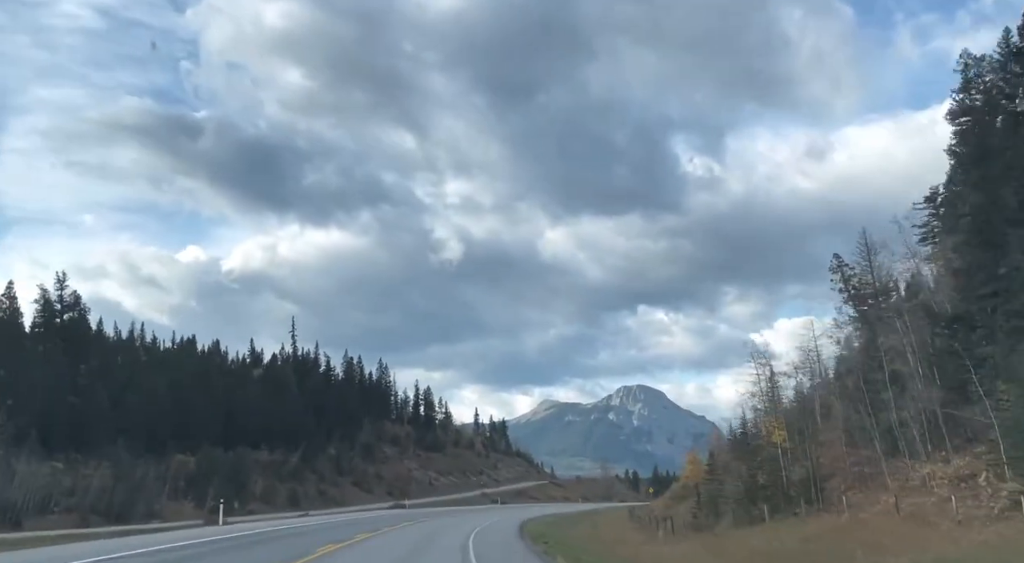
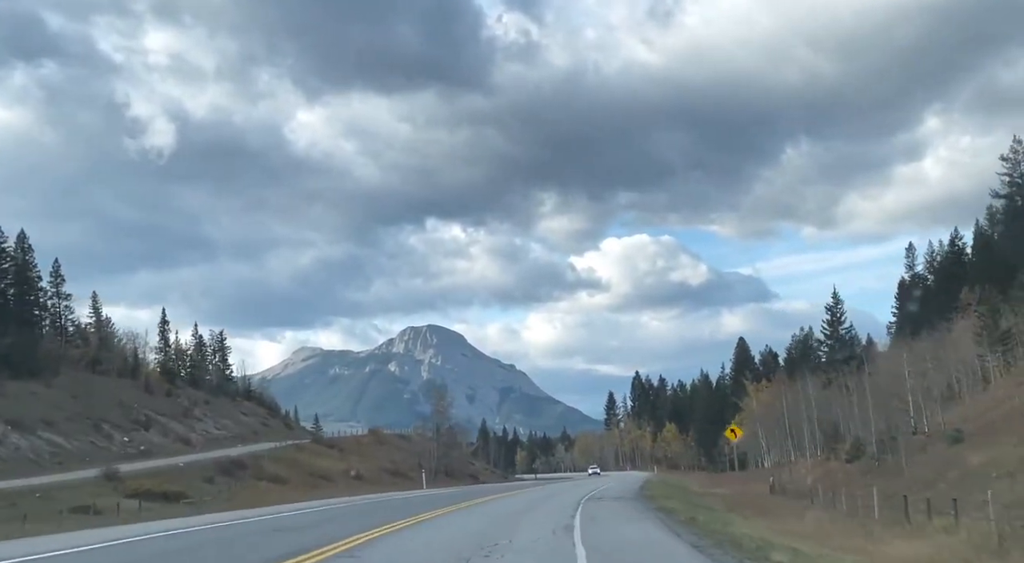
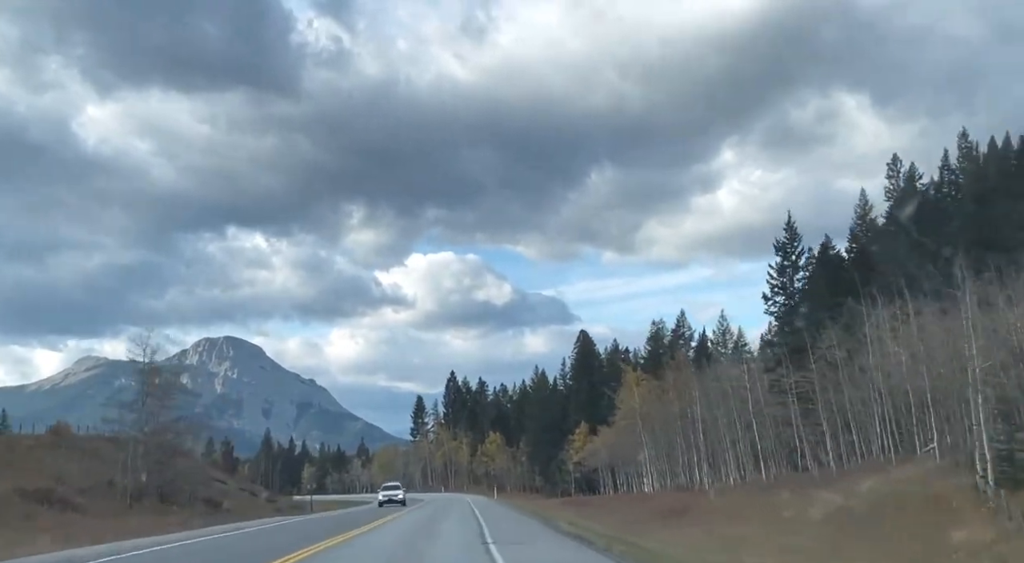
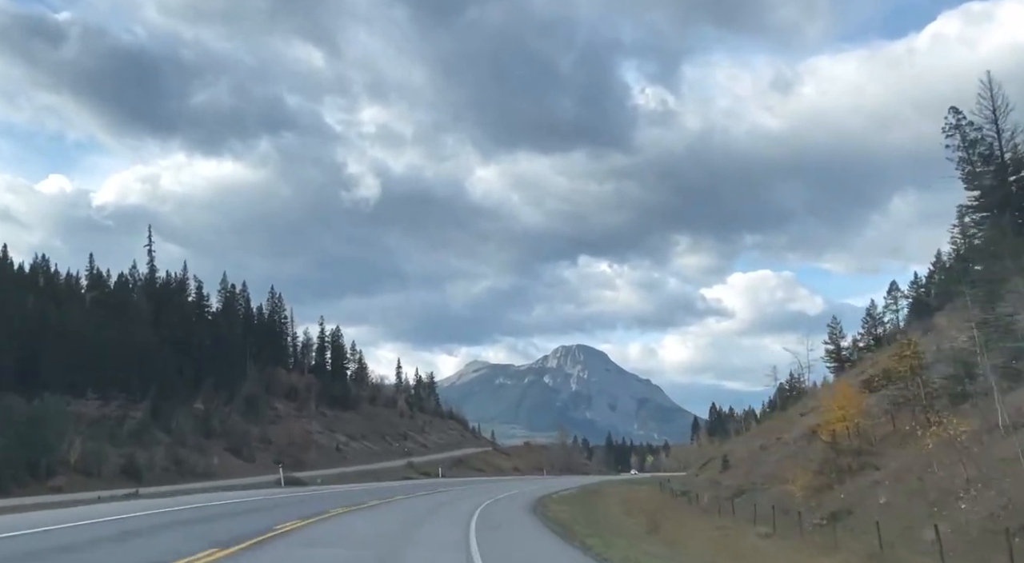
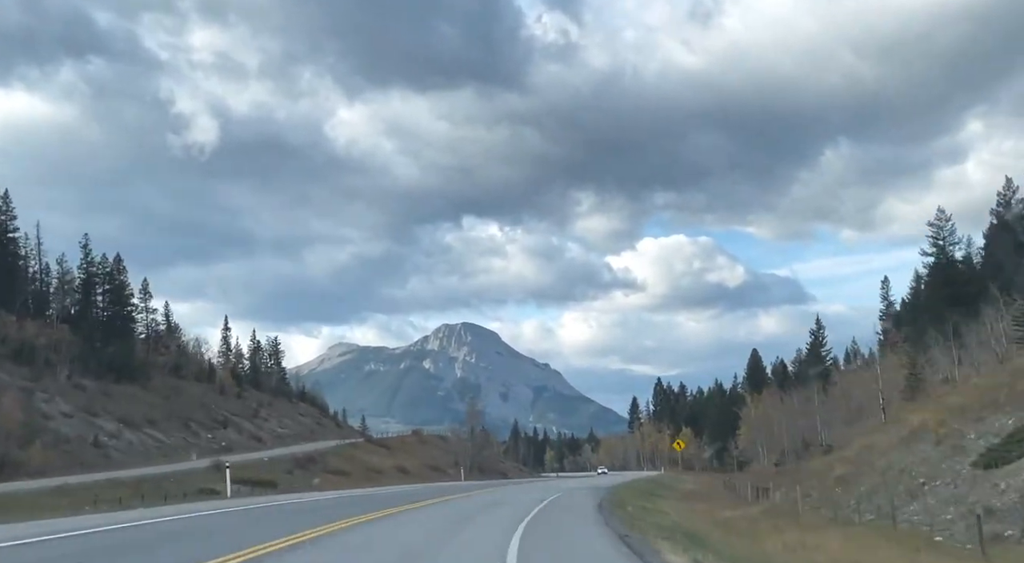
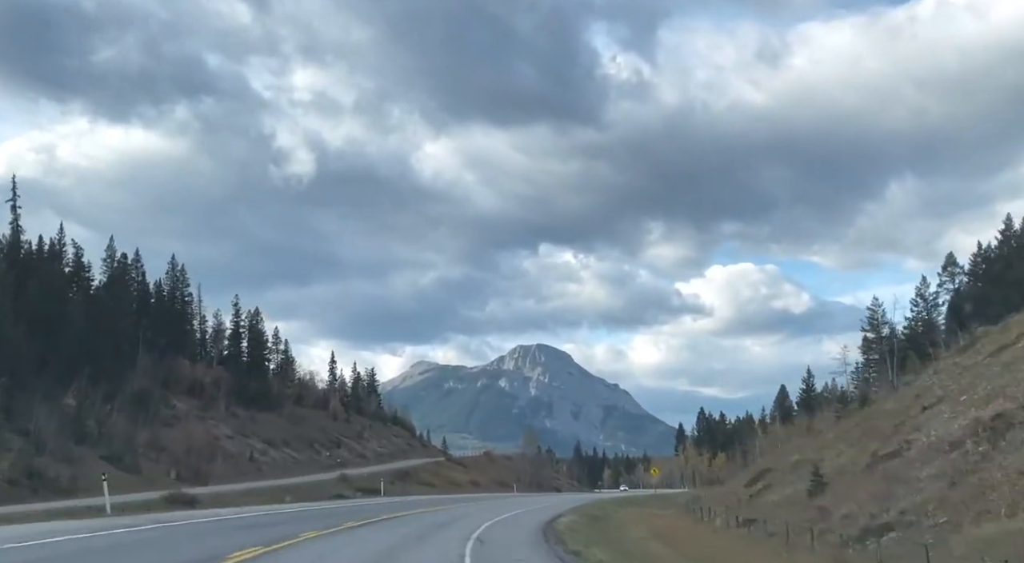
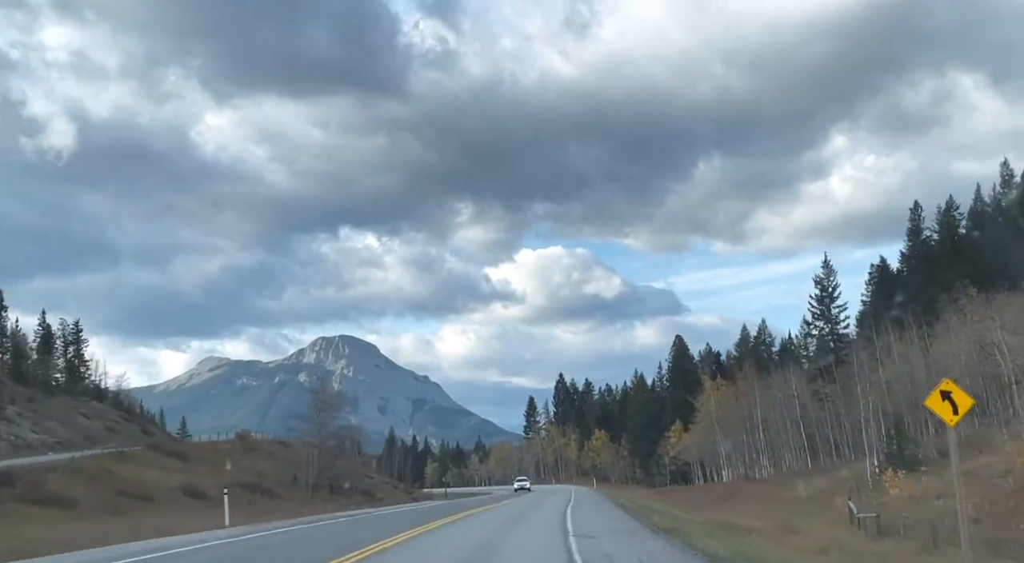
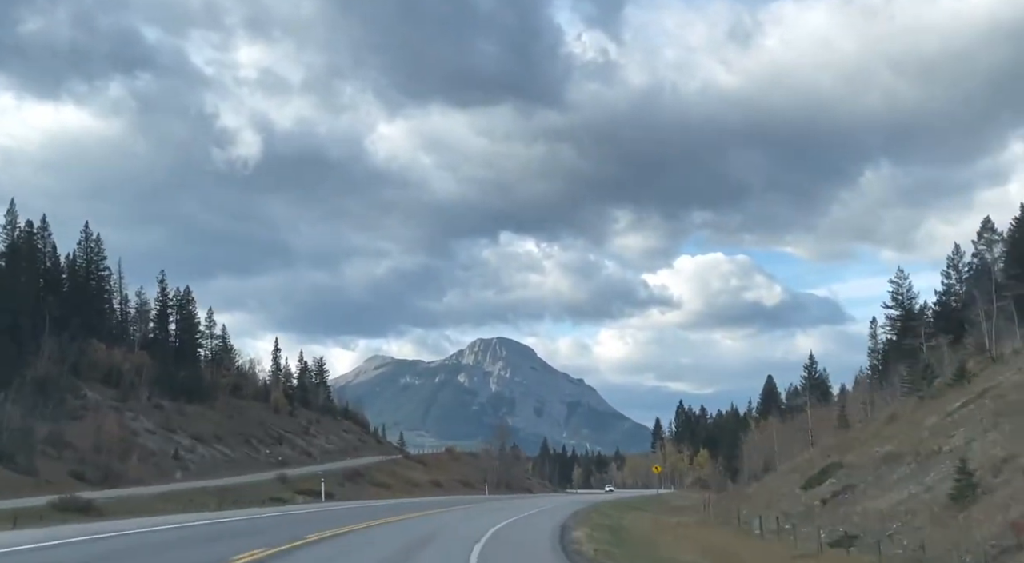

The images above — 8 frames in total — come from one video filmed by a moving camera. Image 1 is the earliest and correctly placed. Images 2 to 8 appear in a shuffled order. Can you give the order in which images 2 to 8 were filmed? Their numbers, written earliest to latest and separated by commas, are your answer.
4, 6, 8, 5, 2, 7, 3
